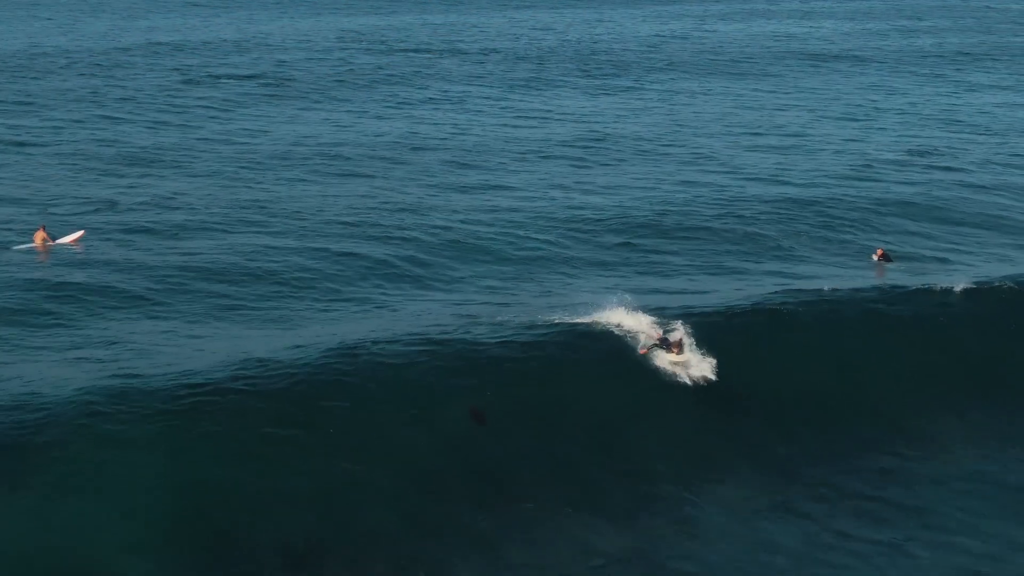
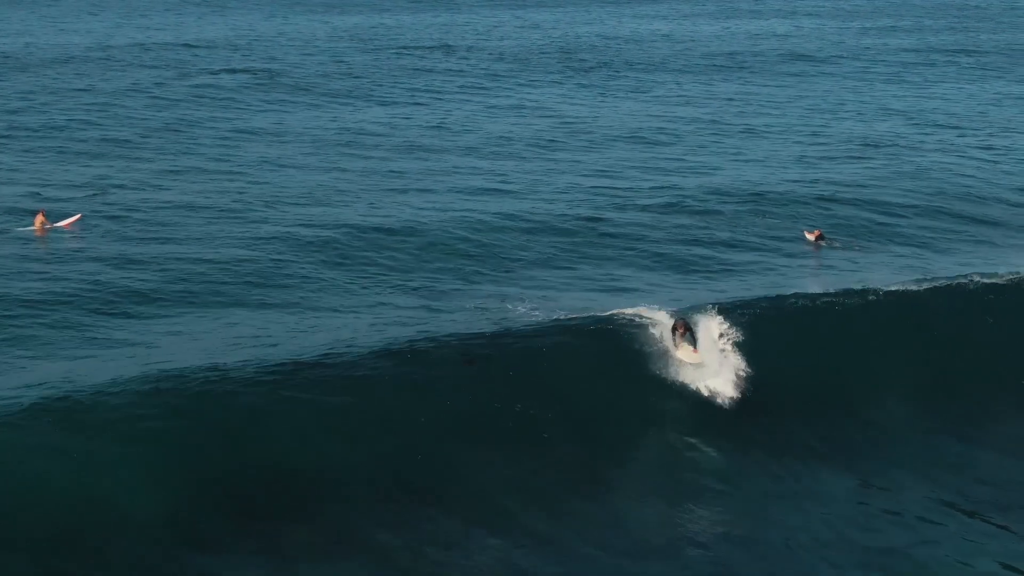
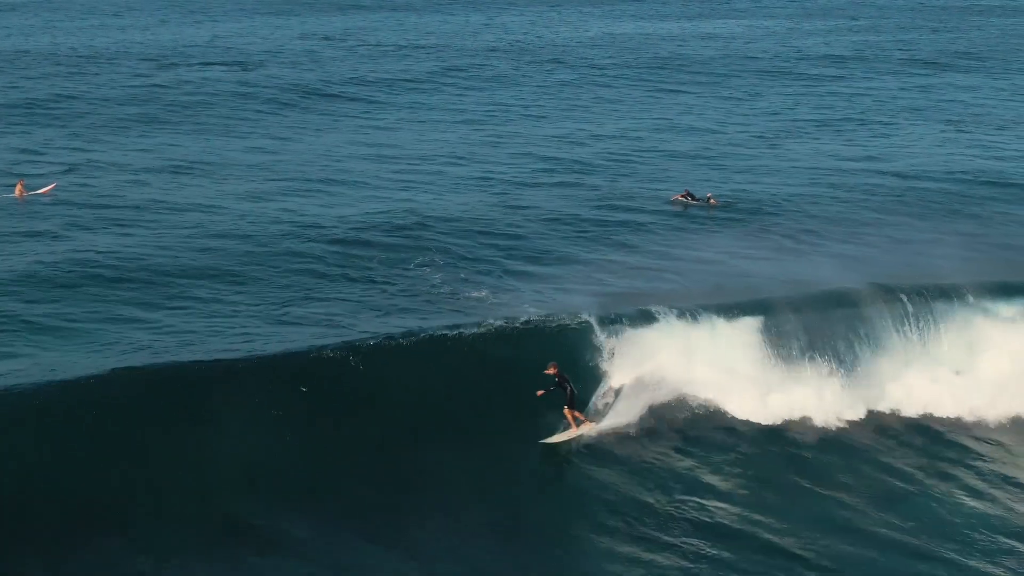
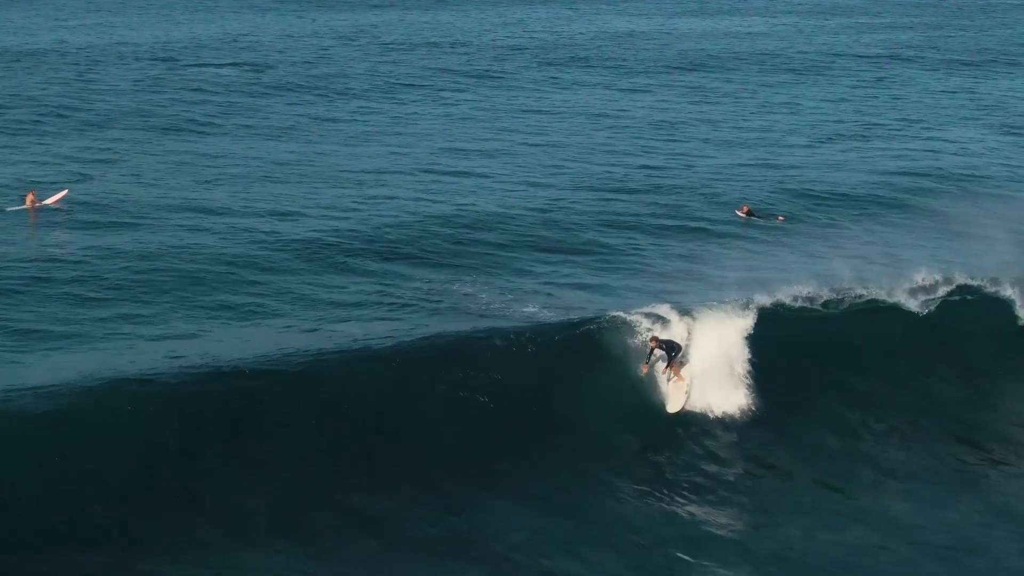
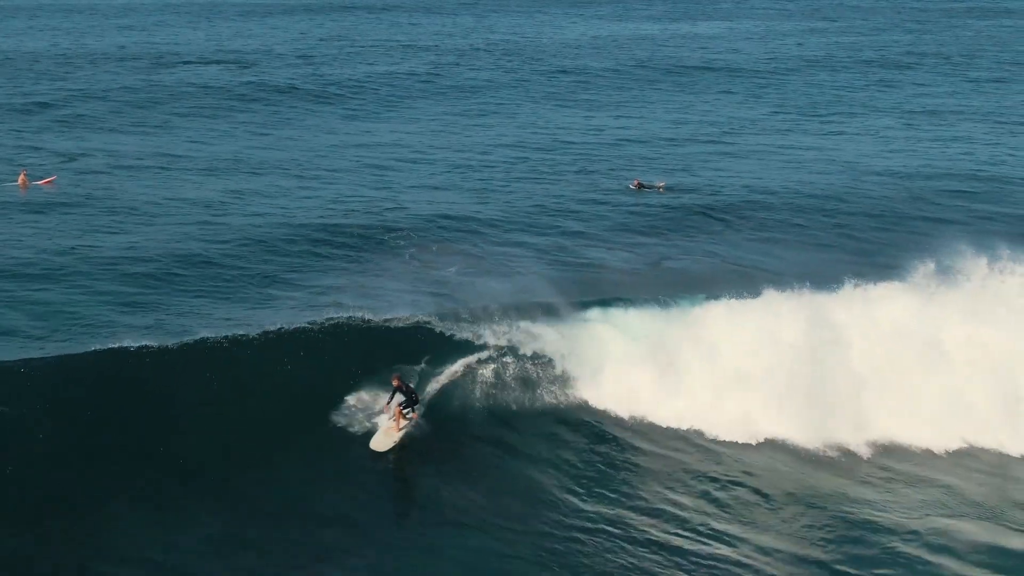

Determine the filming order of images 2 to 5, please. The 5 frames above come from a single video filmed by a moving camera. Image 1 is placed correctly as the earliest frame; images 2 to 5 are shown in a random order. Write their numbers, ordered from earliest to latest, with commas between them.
2, 4, 3, 5
